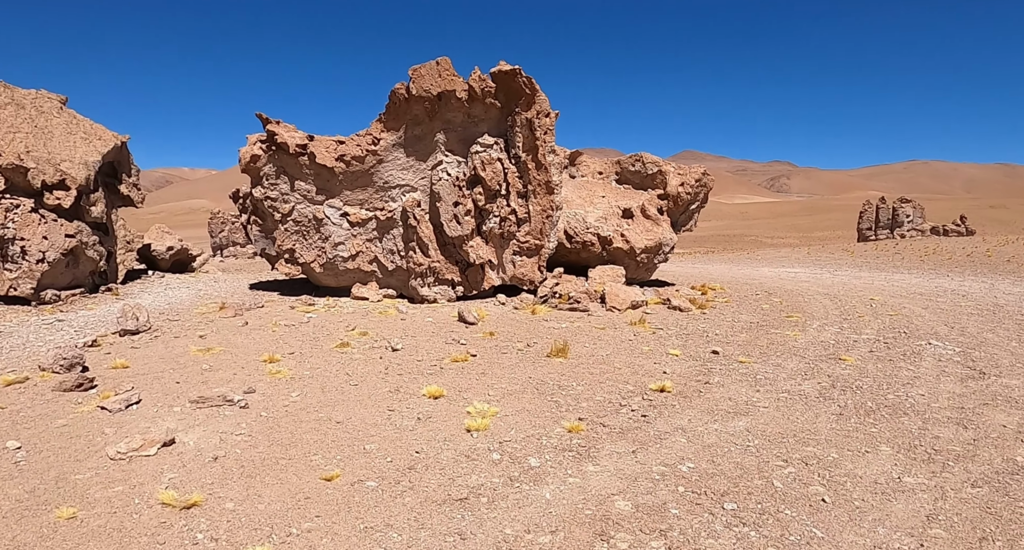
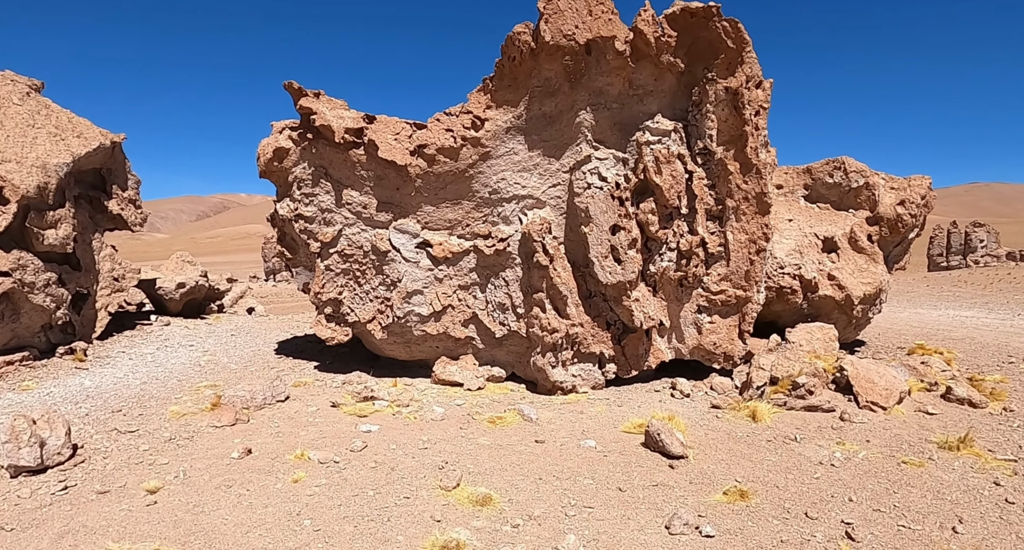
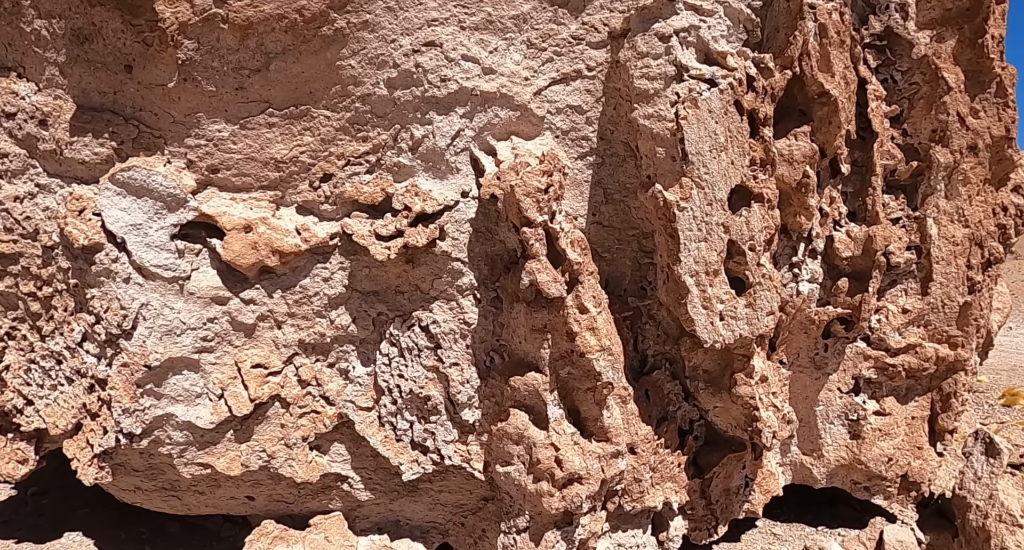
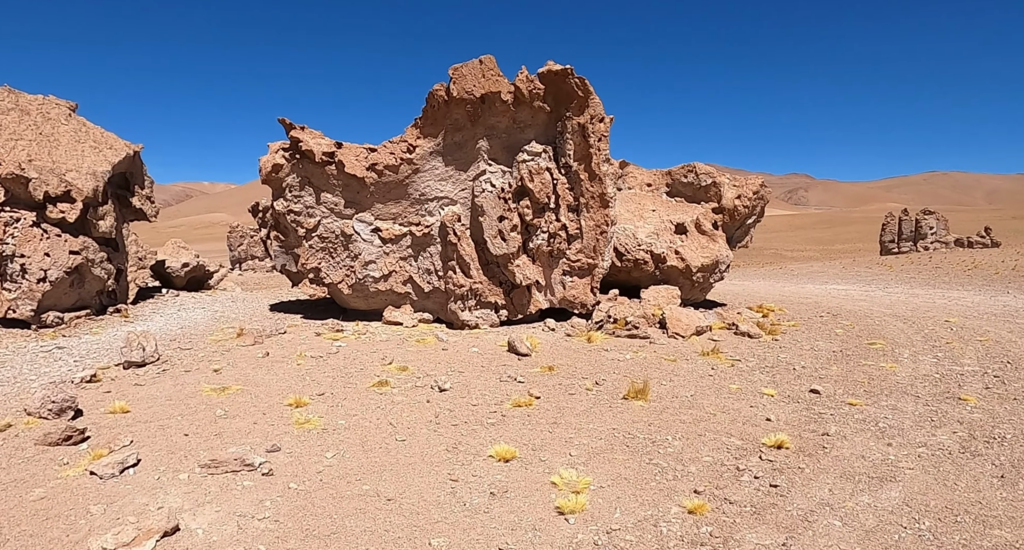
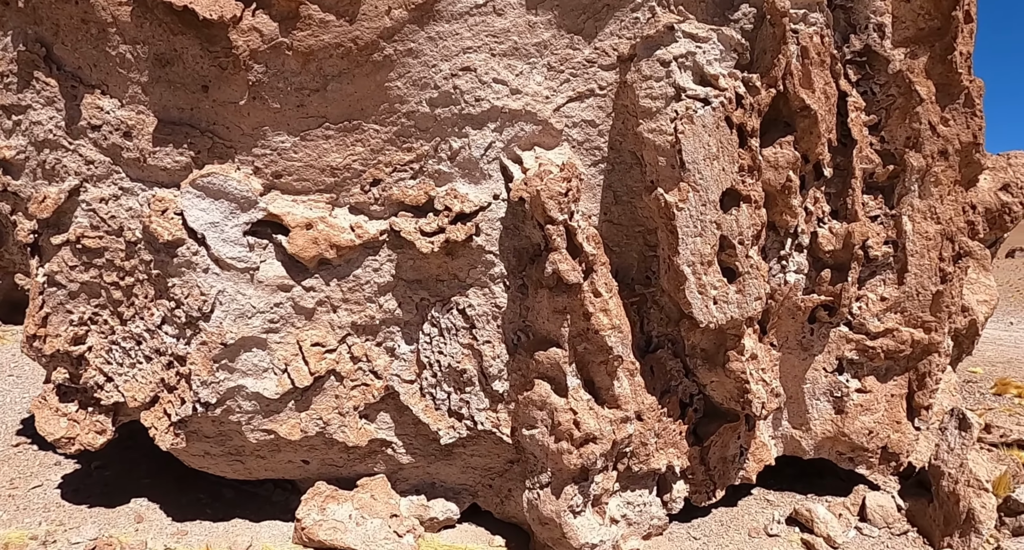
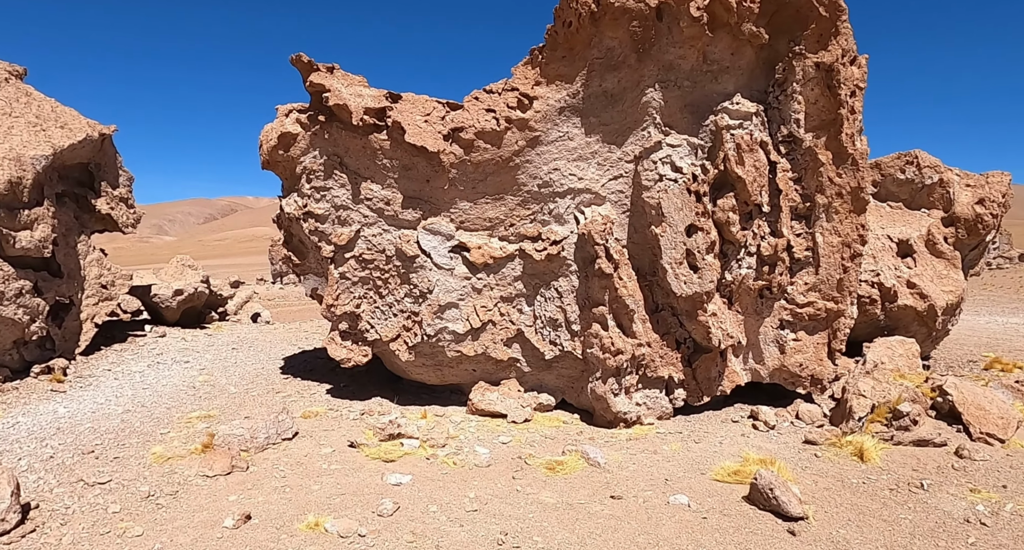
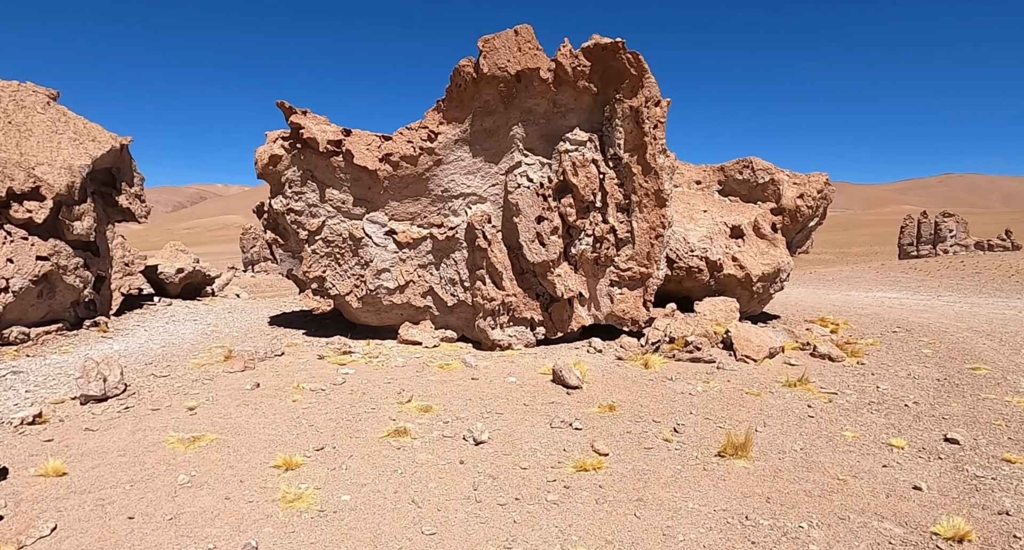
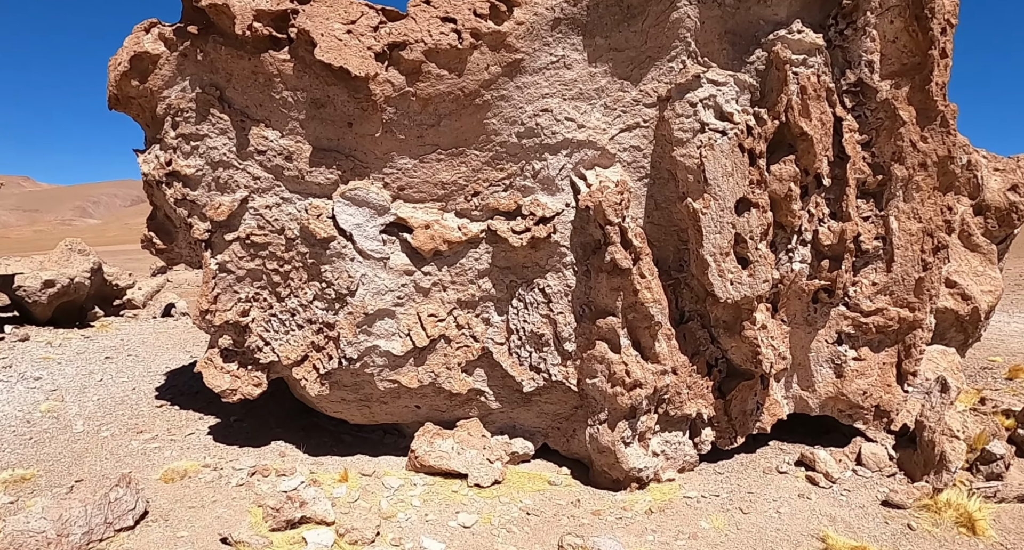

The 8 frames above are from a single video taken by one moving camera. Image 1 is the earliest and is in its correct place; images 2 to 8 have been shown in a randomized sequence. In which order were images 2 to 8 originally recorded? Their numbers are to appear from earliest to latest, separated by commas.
4, 7, 2, 6, 8, 5, 3
